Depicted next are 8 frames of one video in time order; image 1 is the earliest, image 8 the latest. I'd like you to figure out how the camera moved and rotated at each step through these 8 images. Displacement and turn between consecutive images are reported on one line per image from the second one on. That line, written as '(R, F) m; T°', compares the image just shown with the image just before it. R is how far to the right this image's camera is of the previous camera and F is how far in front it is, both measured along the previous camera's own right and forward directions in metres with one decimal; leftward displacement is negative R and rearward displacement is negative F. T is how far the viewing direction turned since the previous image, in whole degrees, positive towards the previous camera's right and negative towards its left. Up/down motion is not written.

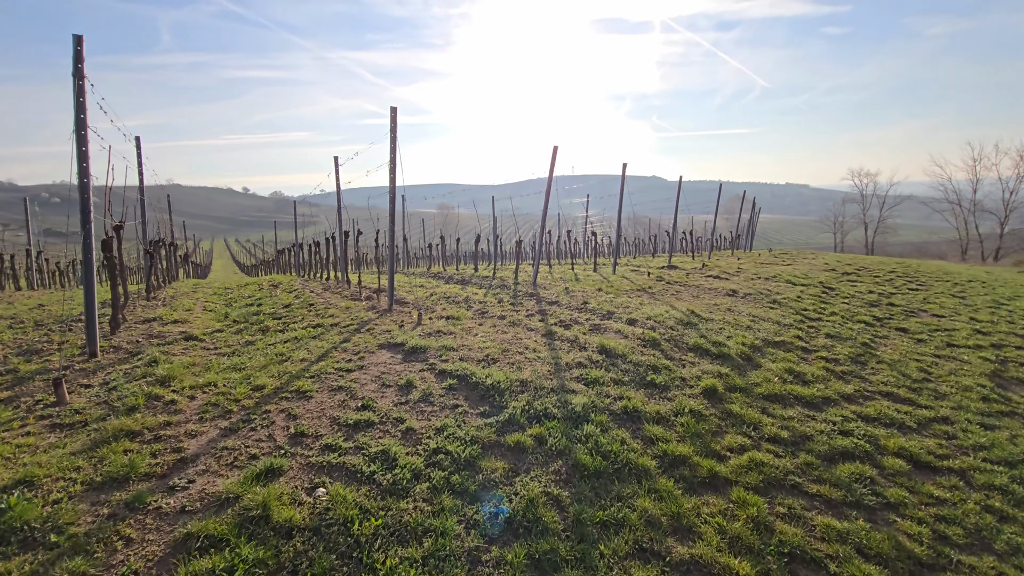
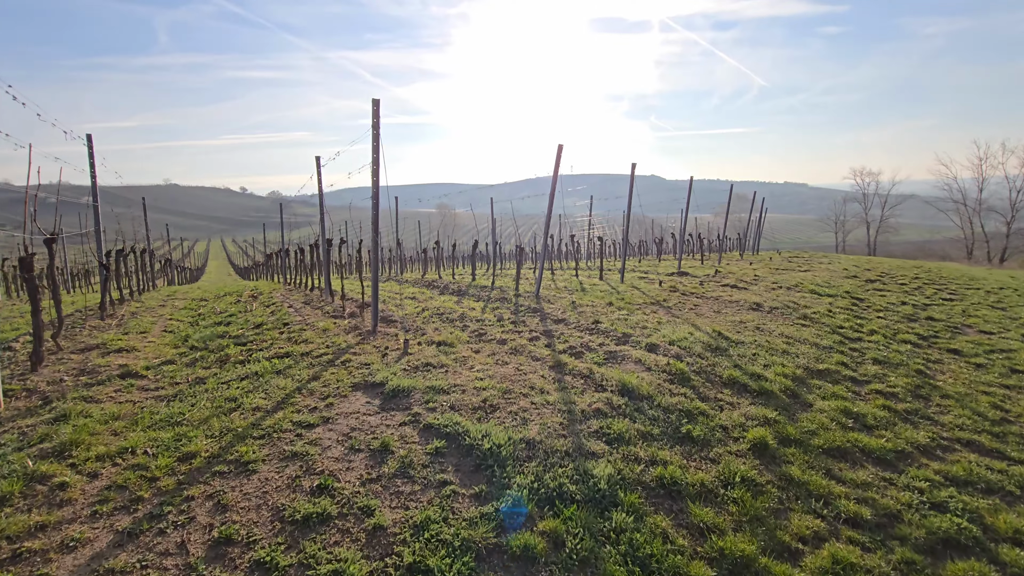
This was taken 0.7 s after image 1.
(0.0, +1.1) m; 0°
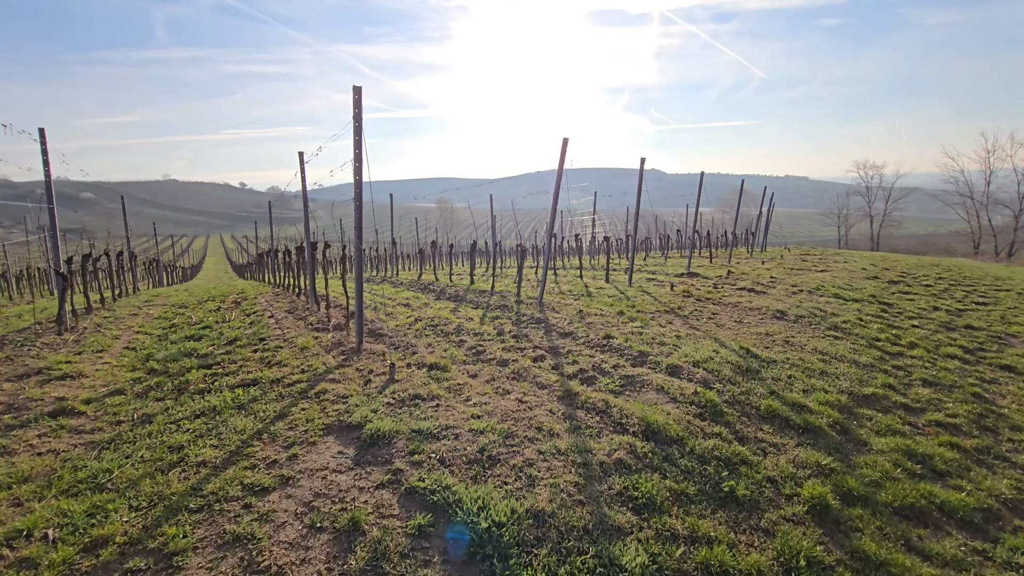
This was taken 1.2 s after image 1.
(0.0, +0.9) m; 0°
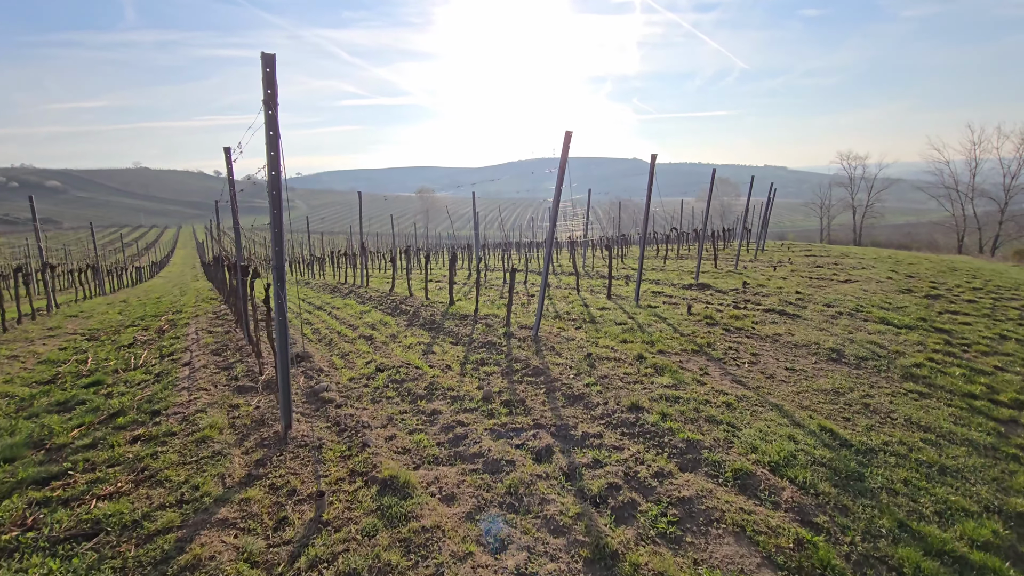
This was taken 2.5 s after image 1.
(-0.1, +2.1) m; +2°
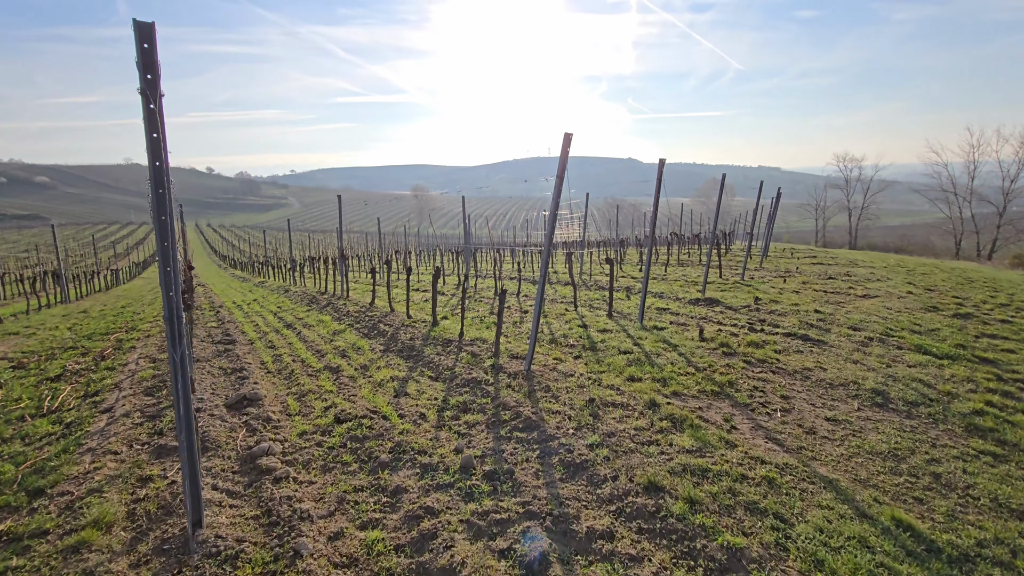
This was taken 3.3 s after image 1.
(+0.1, +1.2) m; +1°
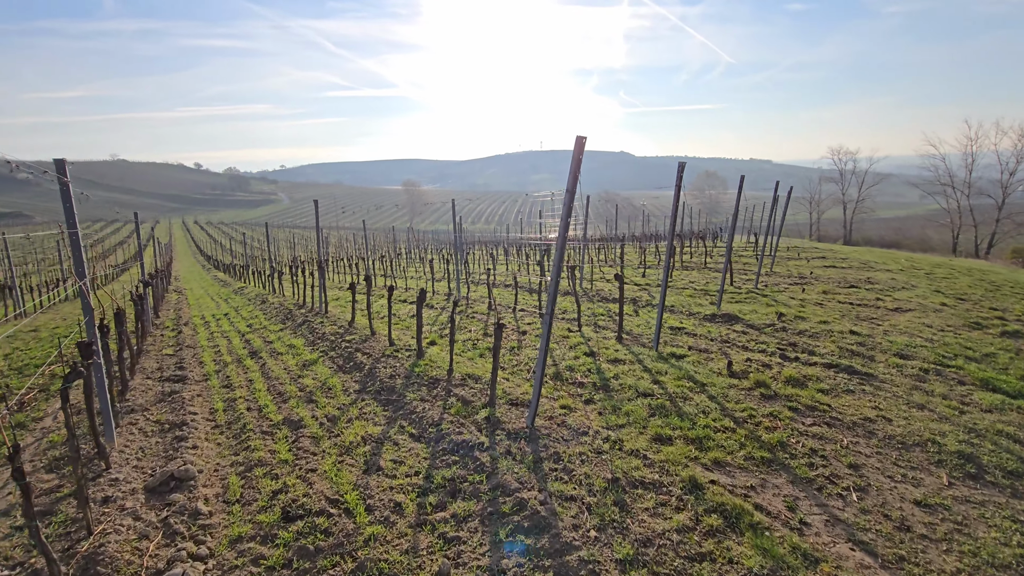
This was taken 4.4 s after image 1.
(-0.1, +1.4) m; +1°
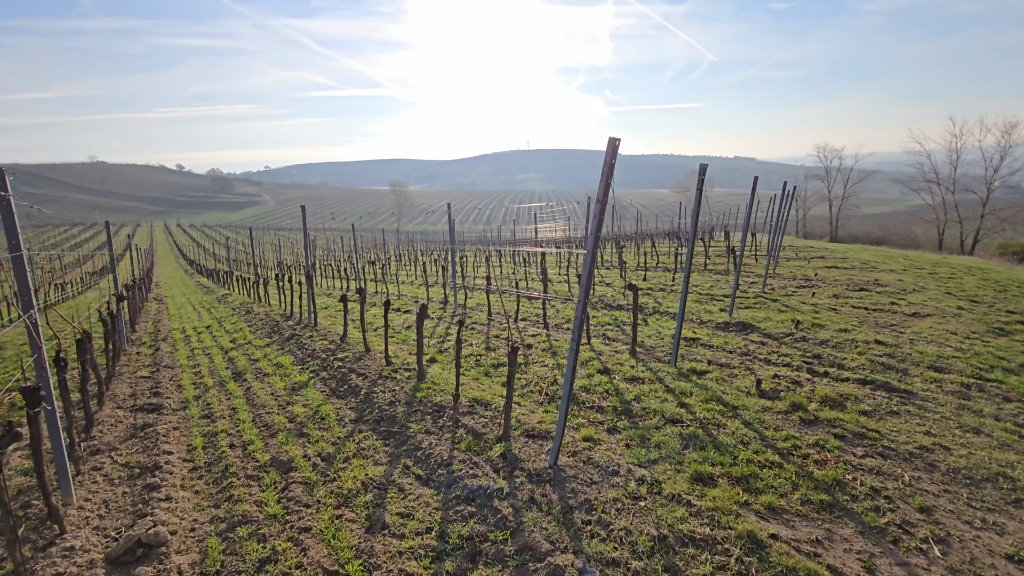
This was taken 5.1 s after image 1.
(-0.3, +0.7) m; +1°
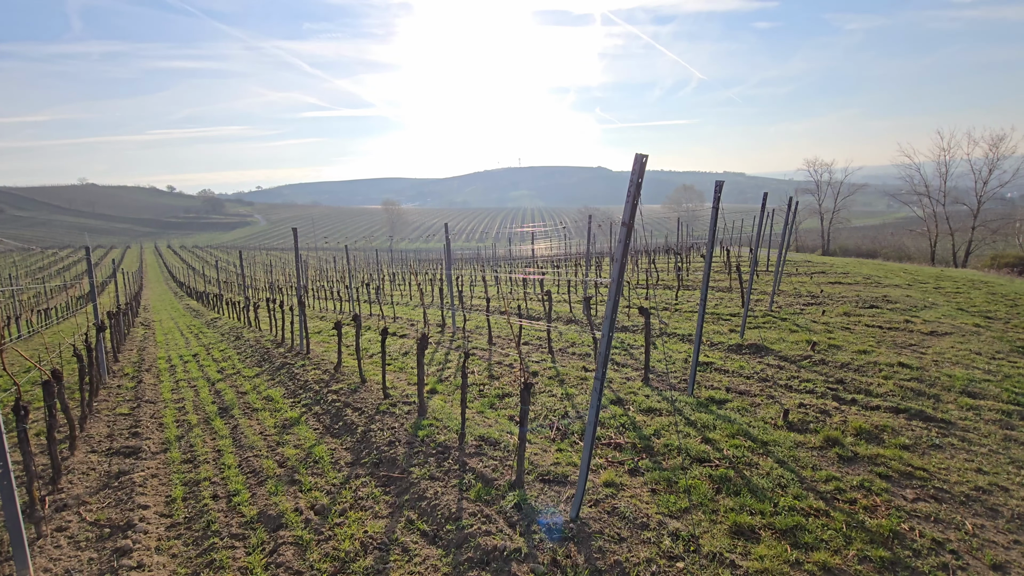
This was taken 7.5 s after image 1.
(-0.2, +0.5) m; +1°
